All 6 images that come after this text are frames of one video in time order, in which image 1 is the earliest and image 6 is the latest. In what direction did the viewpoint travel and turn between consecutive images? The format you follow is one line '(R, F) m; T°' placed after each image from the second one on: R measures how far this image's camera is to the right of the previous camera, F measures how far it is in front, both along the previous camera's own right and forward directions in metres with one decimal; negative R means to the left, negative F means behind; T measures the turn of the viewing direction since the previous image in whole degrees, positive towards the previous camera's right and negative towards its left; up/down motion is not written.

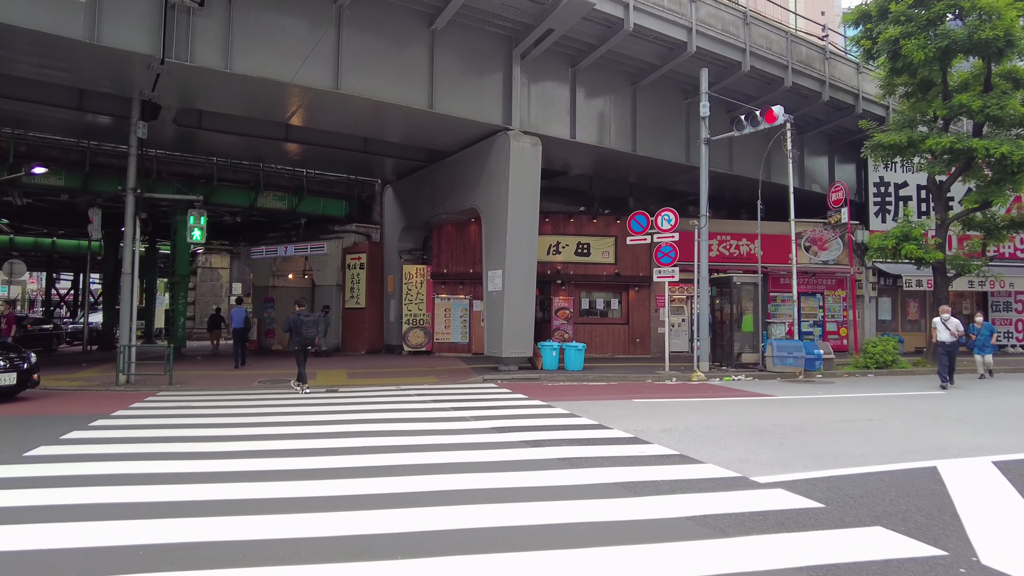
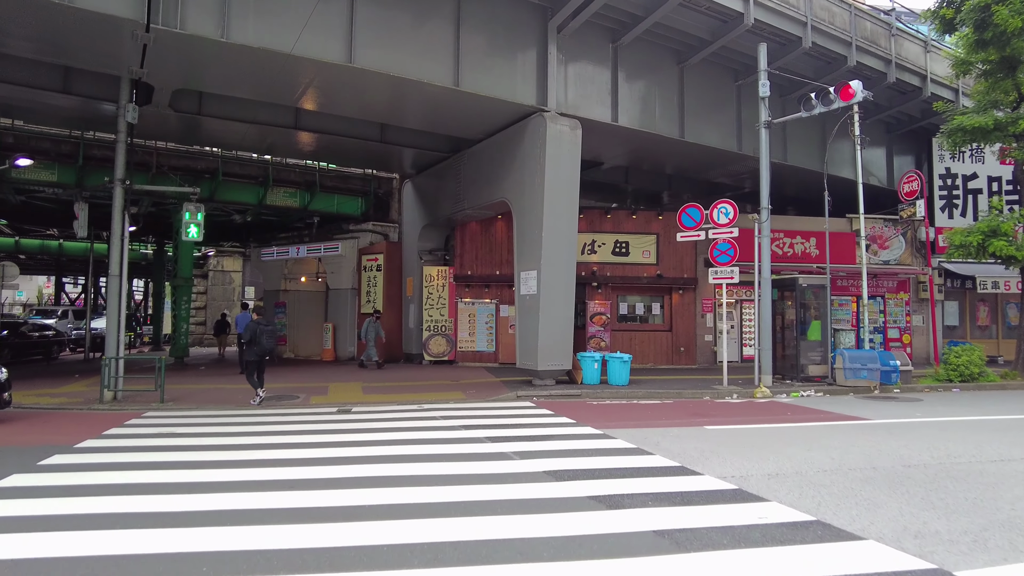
(-0.4, +1.8) m; -1°
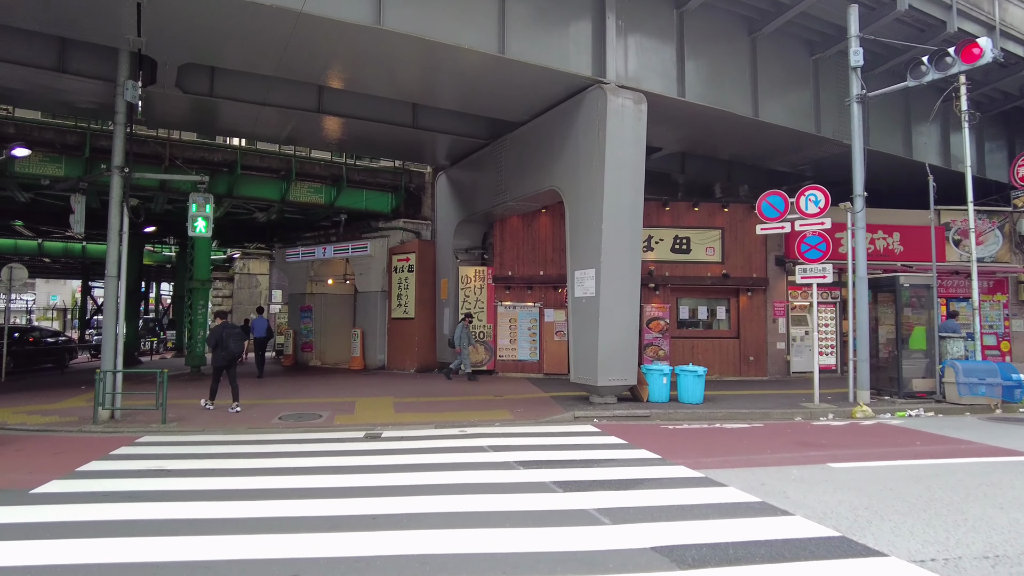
(-0.5, +1.9) m; -2°
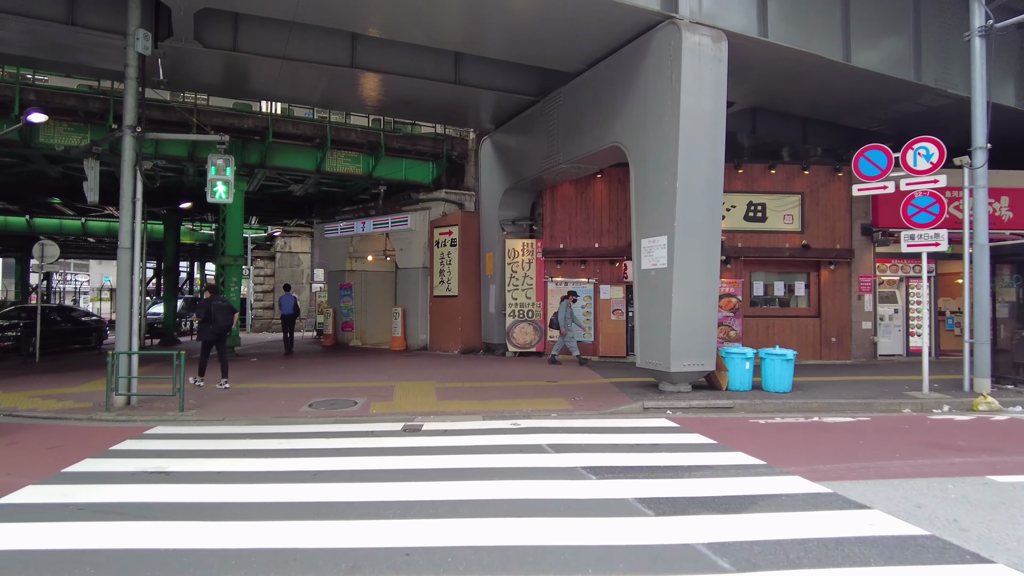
(-0.2, +1.4) m; -4°
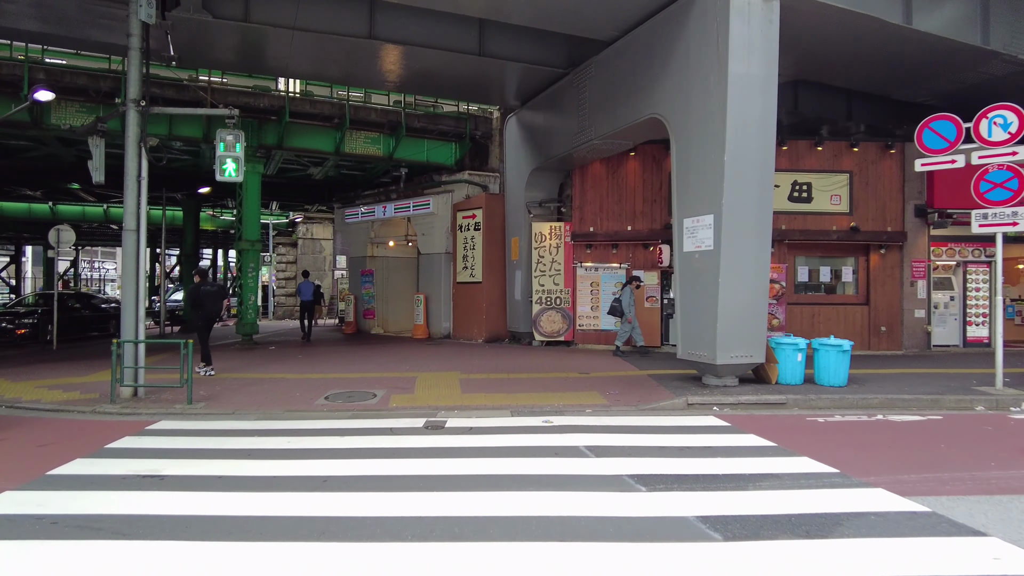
(-0.1, +0.8) m; -2°
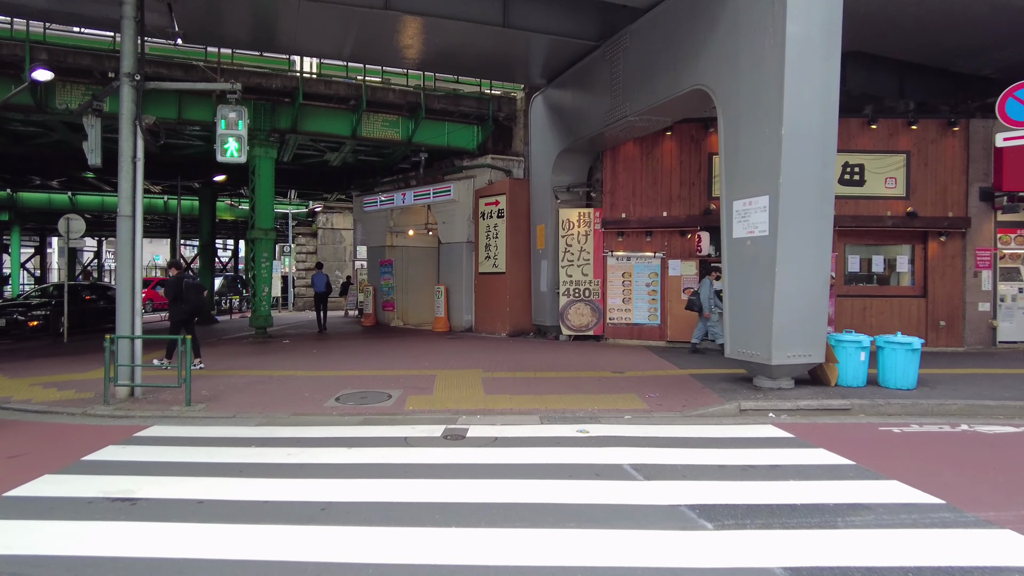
(-0.1, +0.9) m; -2°
